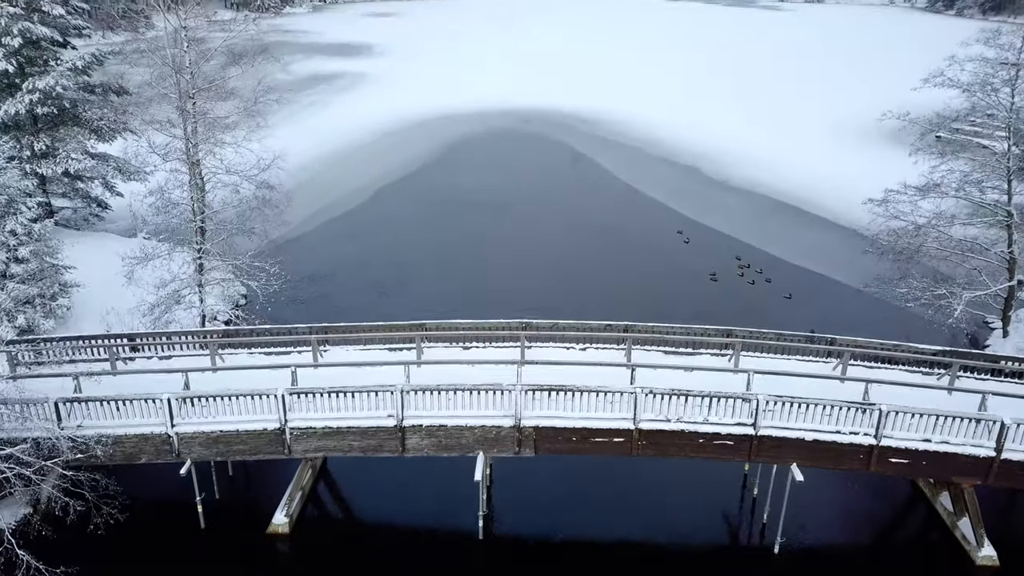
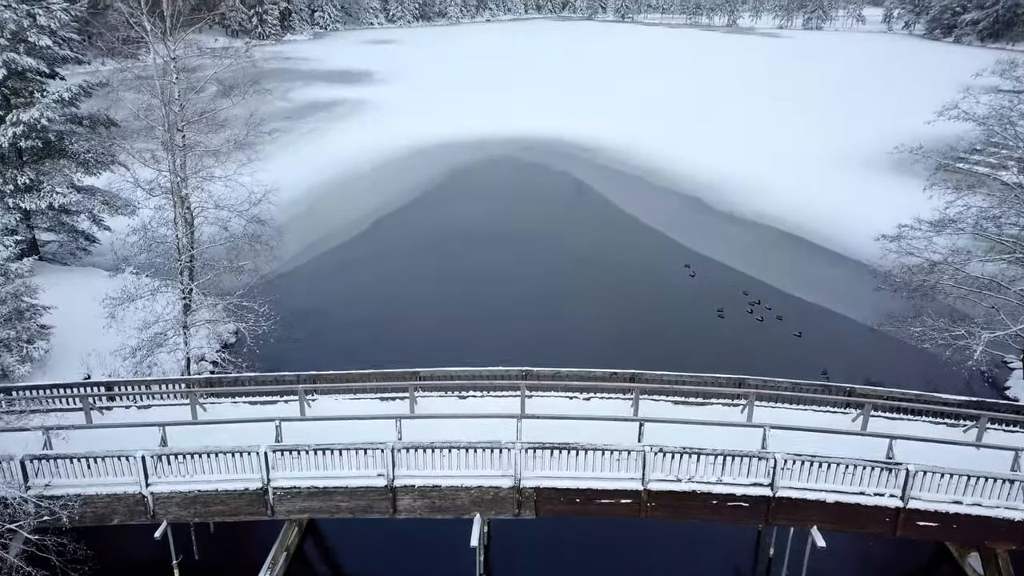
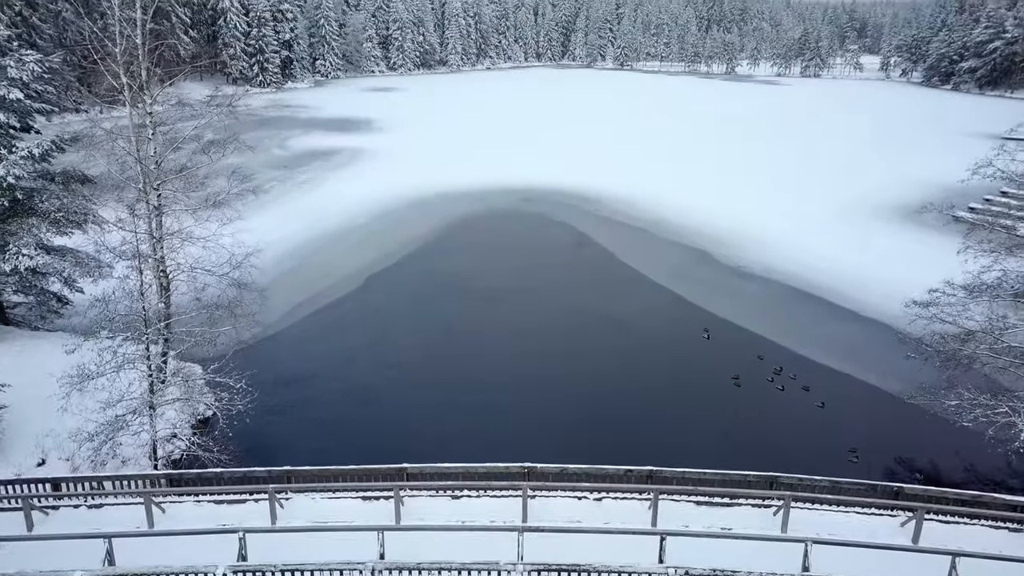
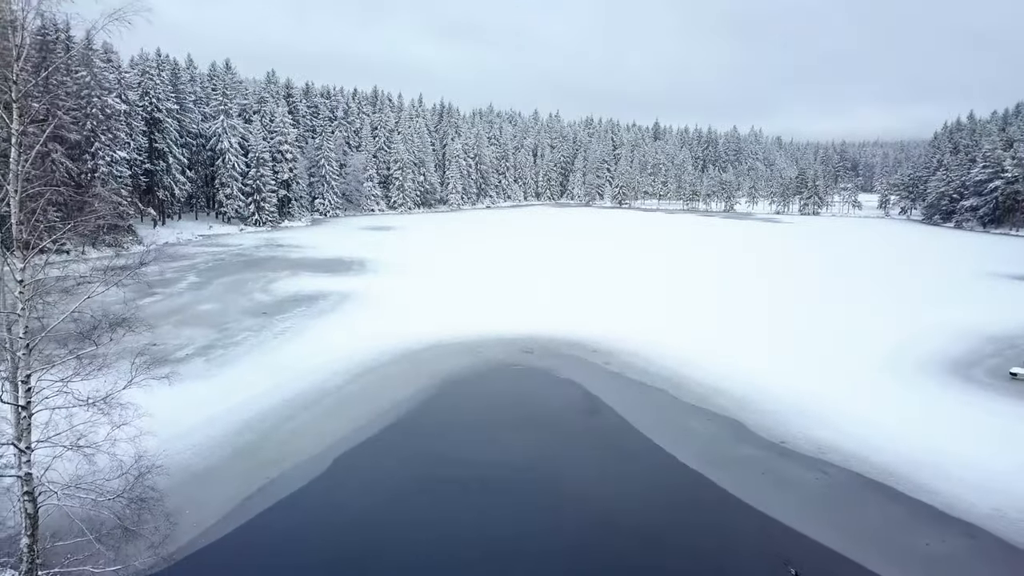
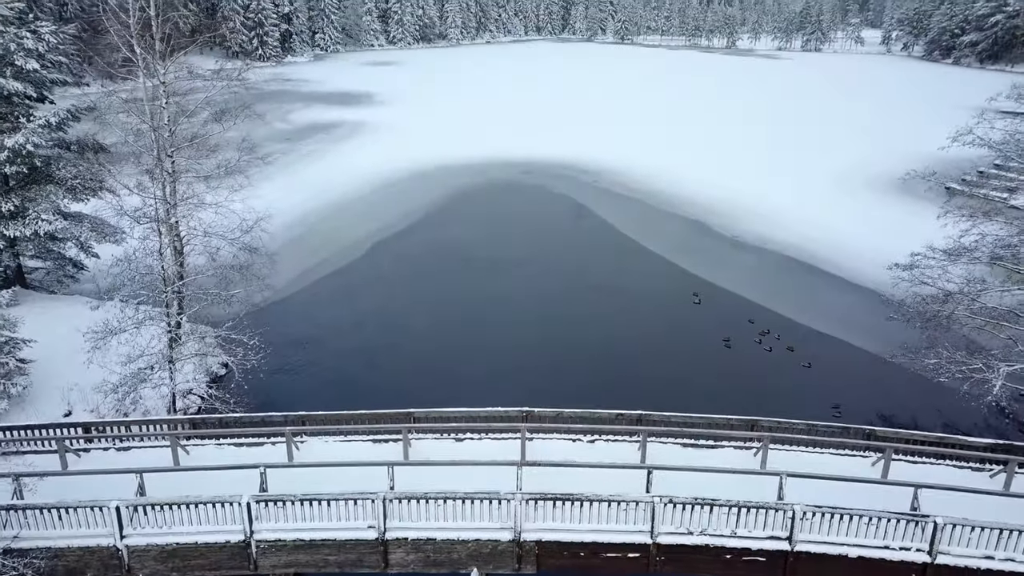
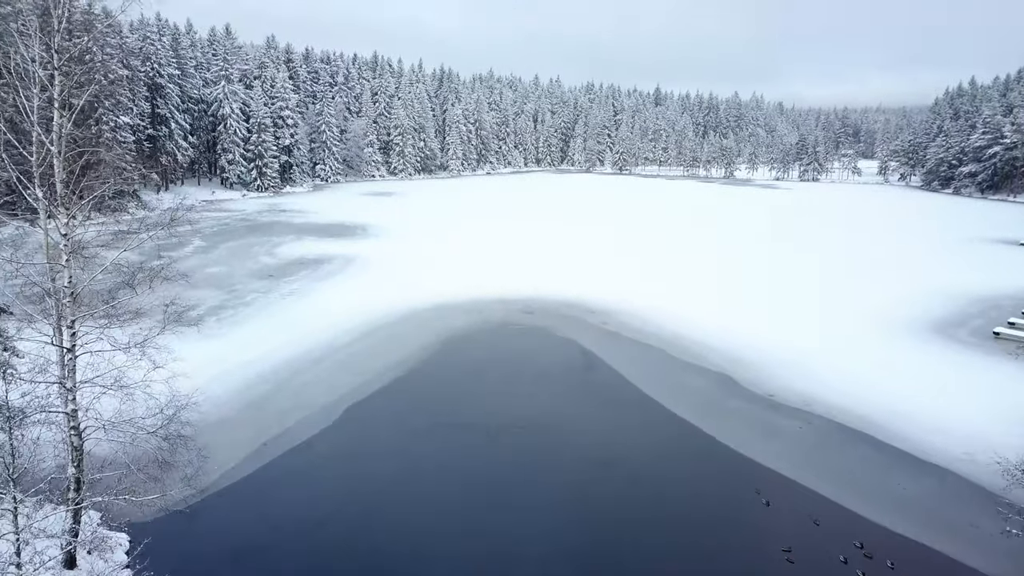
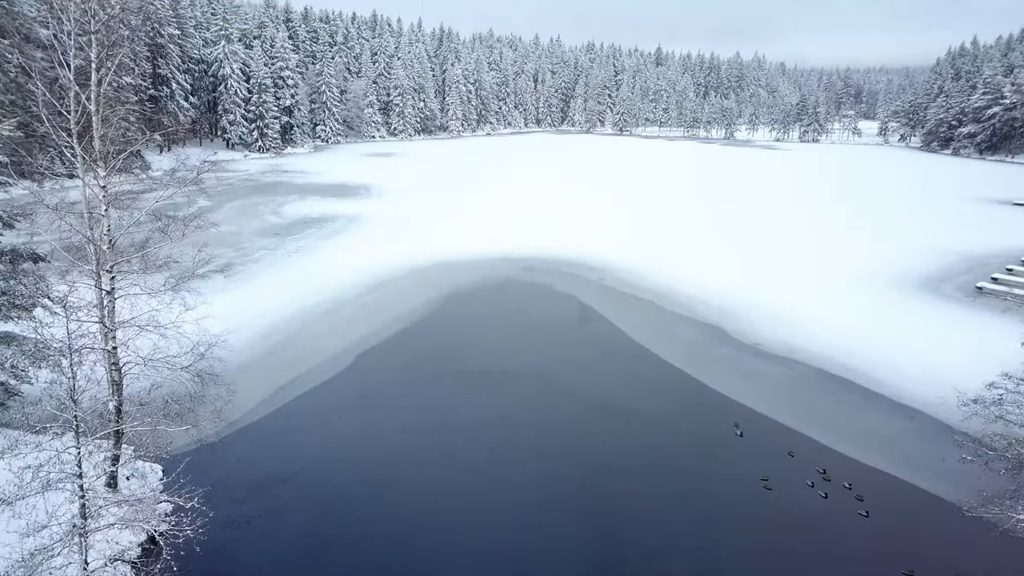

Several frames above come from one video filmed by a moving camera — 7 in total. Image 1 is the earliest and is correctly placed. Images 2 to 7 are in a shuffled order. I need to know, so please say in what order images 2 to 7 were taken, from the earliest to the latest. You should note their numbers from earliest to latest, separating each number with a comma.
2, 5, 3, 7, 6, 4
